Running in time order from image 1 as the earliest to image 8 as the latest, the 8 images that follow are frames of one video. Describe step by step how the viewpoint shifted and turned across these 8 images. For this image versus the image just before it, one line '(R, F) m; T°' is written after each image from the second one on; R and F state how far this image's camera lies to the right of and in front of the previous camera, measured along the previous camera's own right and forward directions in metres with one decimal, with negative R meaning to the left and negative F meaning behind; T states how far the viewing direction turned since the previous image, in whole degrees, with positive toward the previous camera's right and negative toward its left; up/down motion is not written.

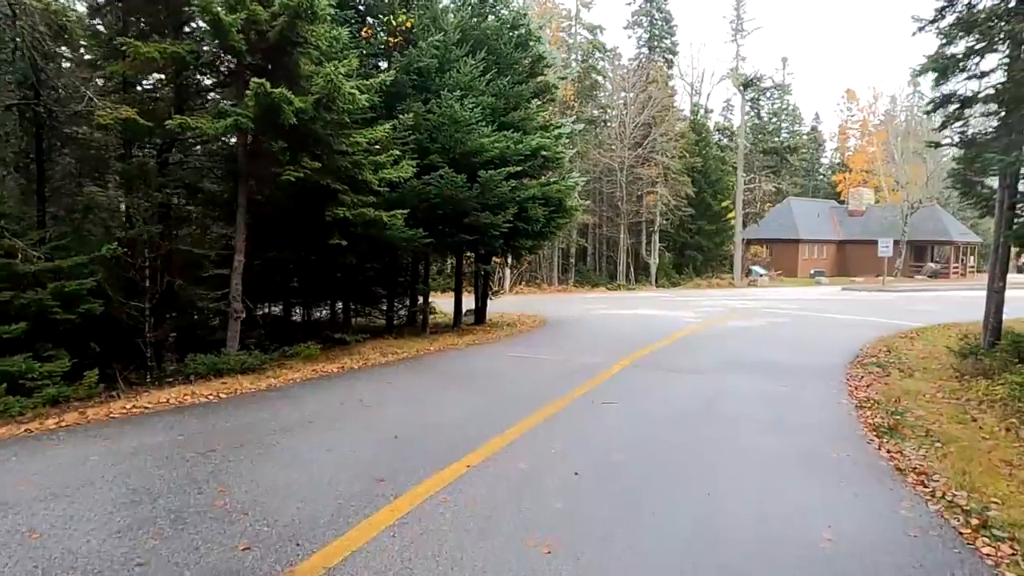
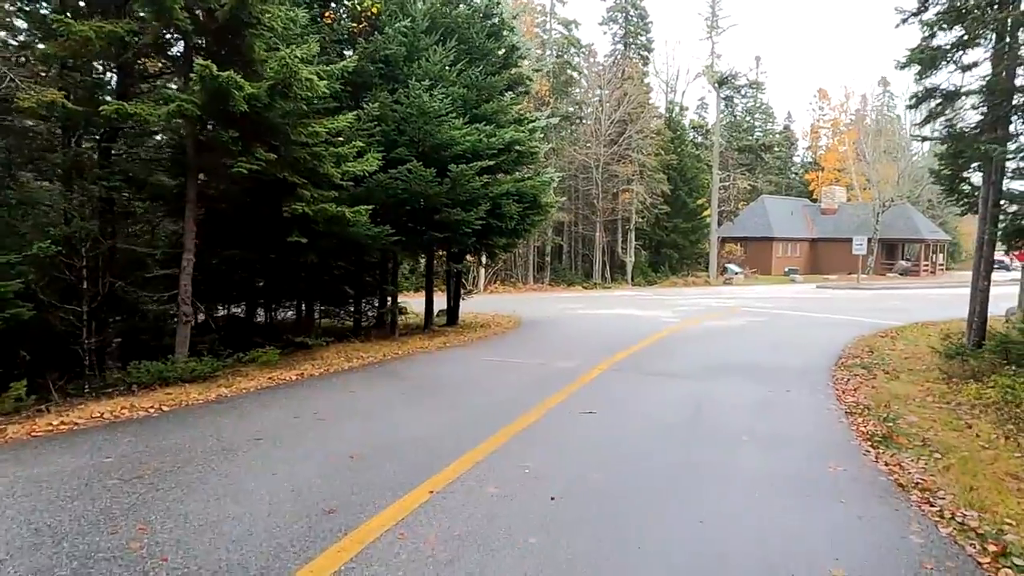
(+0.1, +0.5) m; +2°
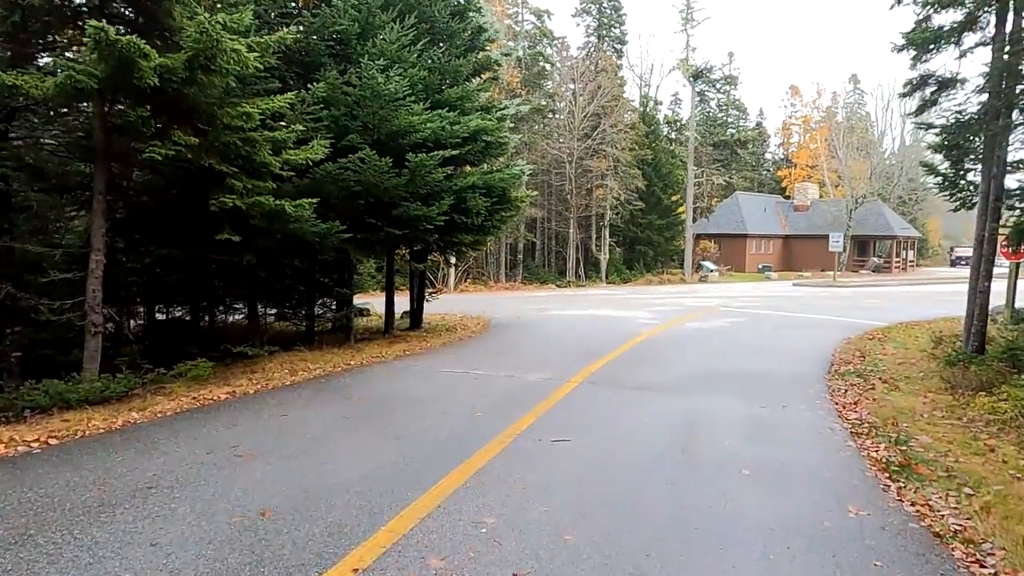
(+0.1, +1.0) m; +2°
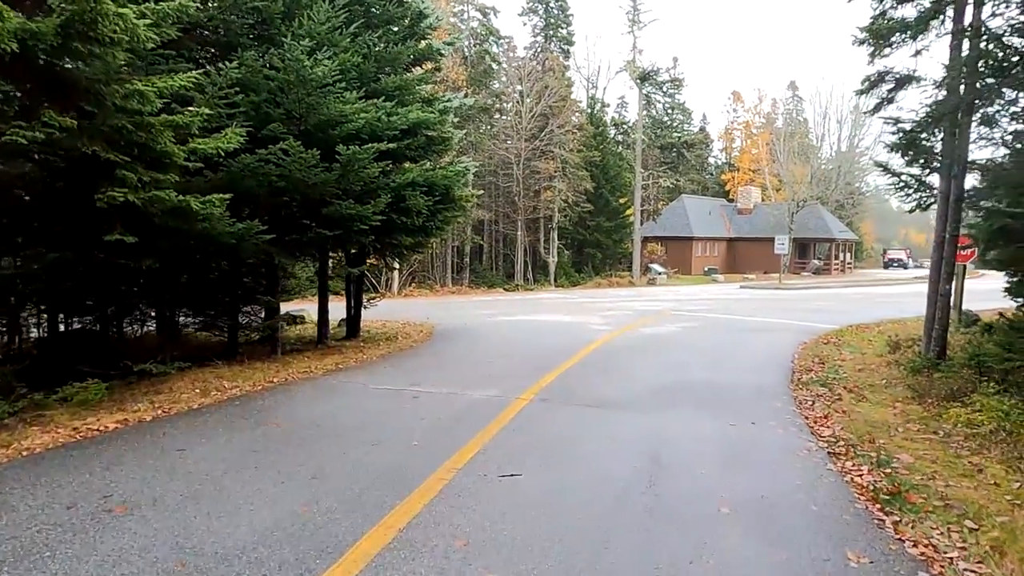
(+0.1, +0.8) m; +4°
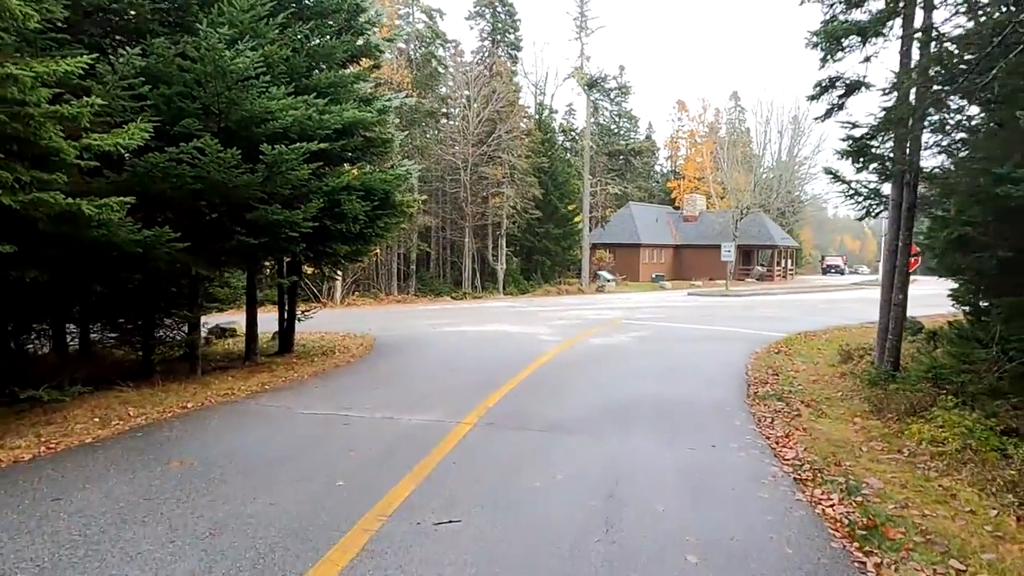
(+0.1, +0.6) m; +4°
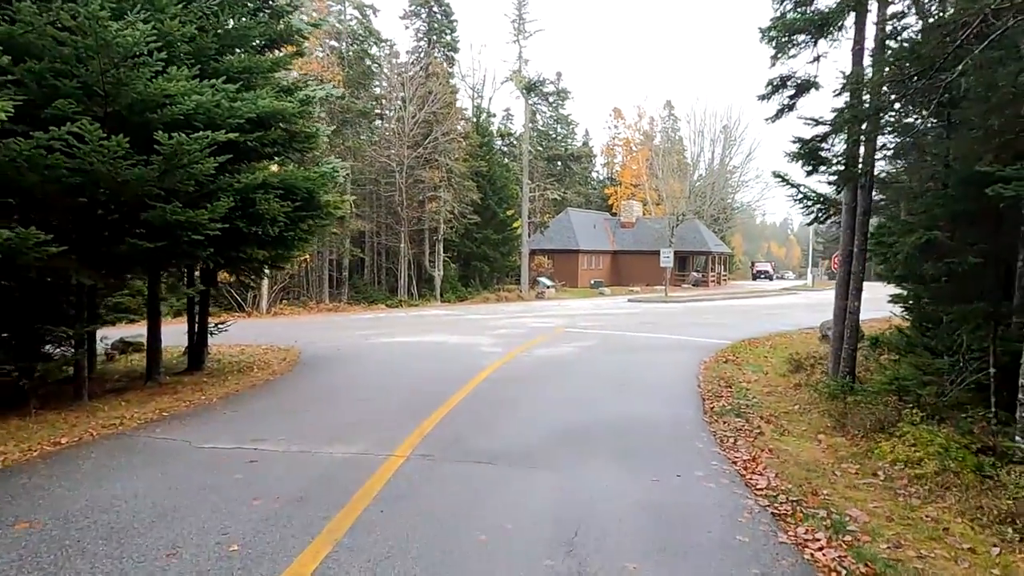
(0.0, +0.8) m; +5°
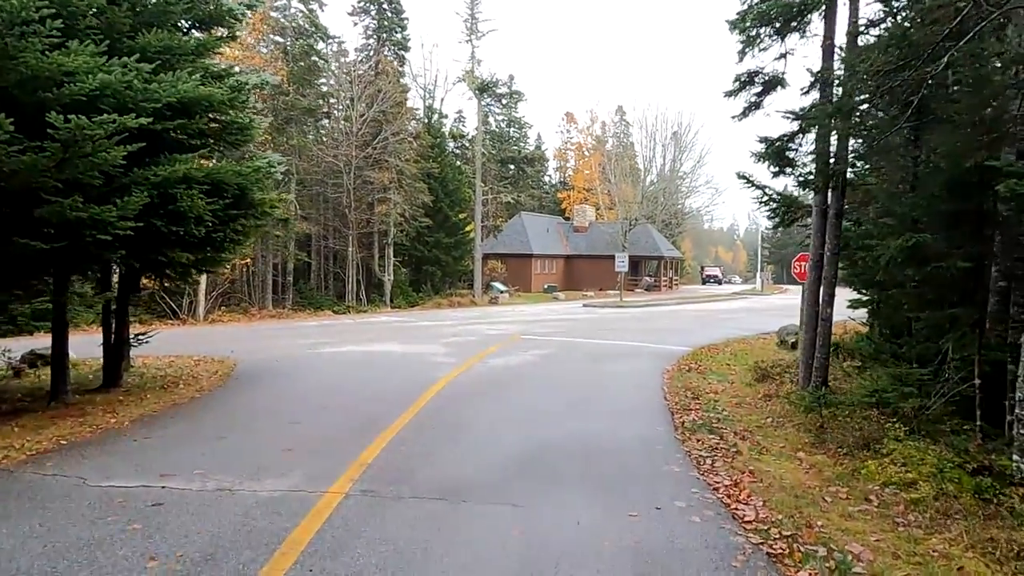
(0.0, +0.7) m; +4°
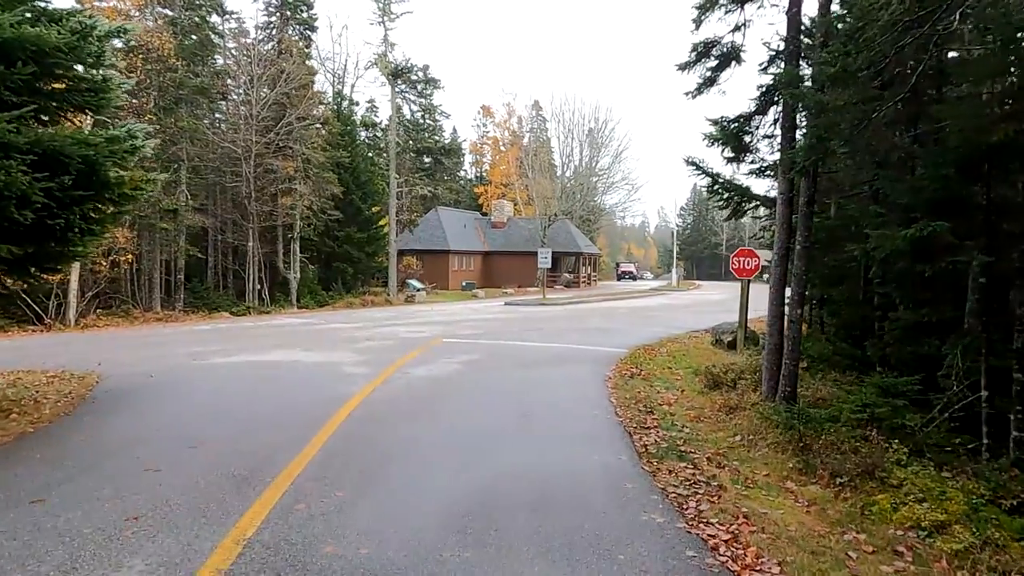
(-0.1, +1.5) m; +7°
